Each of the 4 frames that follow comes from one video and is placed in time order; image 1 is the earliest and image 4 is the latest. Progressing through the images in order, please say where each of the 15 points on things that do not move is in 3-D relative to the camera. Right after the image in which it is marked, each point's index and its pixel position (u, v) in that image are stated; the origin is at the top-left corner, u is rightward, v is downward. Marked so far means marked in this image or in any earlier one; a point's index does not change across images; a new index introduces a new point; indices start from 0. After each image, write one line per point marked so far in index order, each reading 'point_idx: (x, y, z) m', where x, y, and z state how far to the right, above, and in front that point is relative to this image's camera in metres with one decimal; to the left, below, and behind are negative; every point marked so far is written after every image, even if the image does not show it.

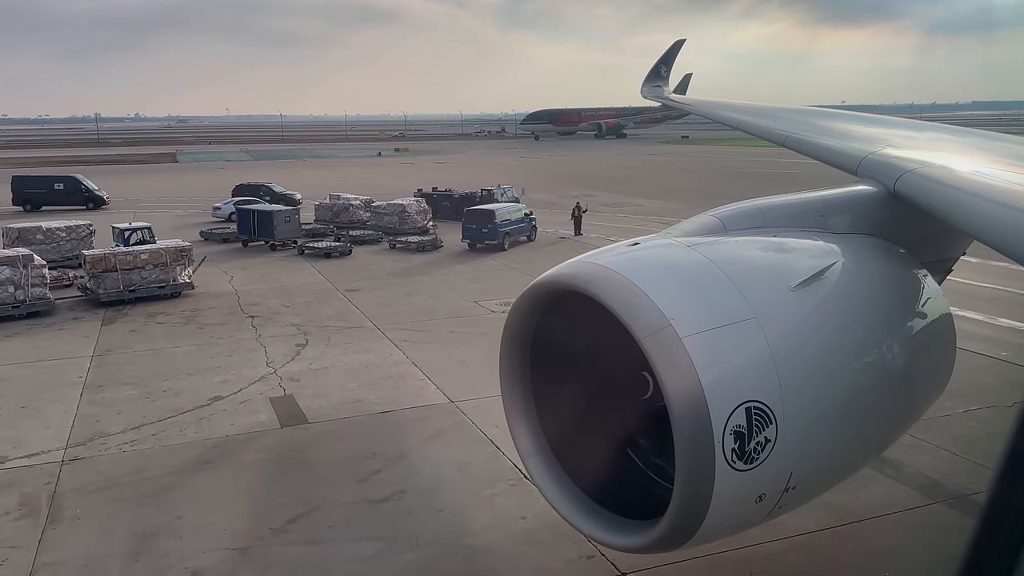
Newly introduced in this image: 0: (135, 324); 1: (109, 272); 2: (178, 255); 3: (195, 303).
0: (-7.2, -0.7, +15.8) m
1: (-8.4, +0.4, +17.3) m
2: (-7.3, +0.7, +18.2) m
3: (-6.6, -0.4, +17.1) m
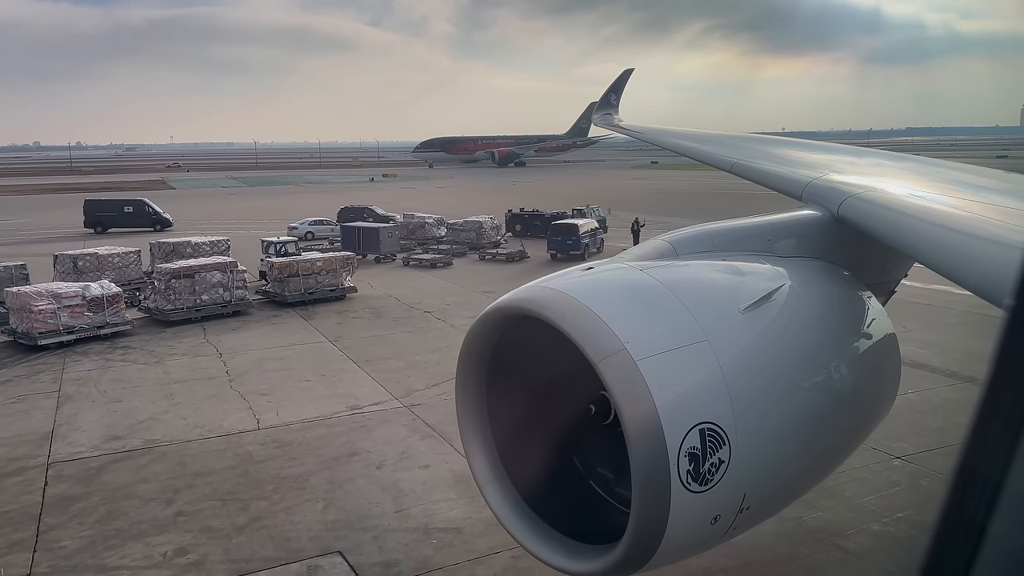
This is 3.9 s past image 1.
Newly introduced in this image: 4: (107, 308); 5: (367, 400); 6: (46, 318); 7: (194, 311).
0: (-4.0, -0.7, +18.4) m
1: (-5.3, +0.3, +19.9) m
2: (-4.3, +0.6, +20.8) m
3: (-3.5, -0.5, +19.8) m
4: (-8.3, -0.4, +16.8) m
5: (-2.2, -1.7, +12.3) m
6: (-9.1, -0.6, +15.9) m
7: (-7.0, -0.5, +18.0) m
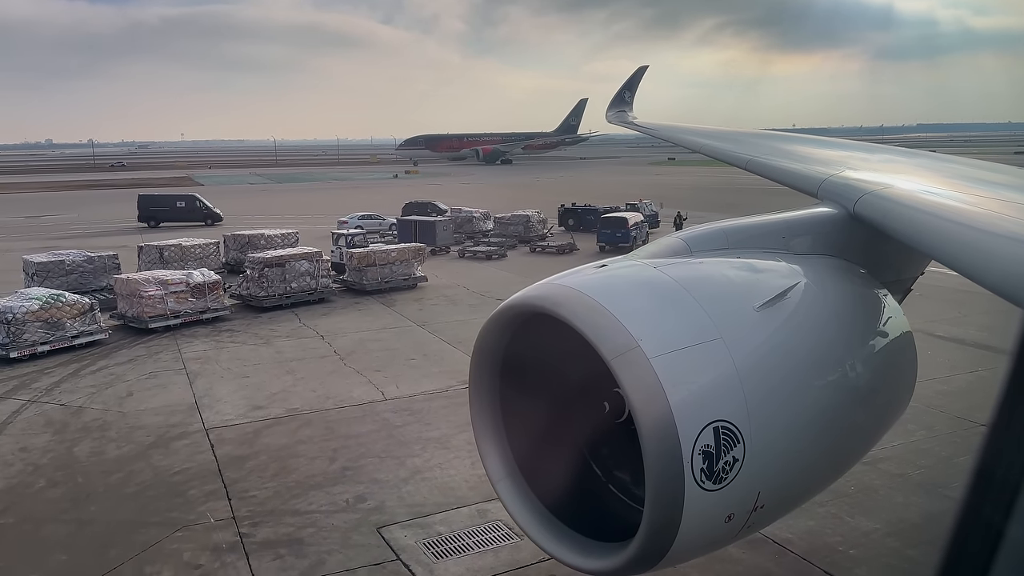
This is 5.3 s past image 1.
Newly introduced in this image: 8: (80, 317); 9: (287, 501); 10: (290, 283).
0: (-2.3, -0.4, +19.4) m
1: (-3.6, +0.6, +20.9) m
2: (-2.6, +0.9, +21.9) m
3: (-1.7, -0.2, +20.8) m
4: (-6.7, -0.1, +17.9) m
5: (-0.6, -1.4, +13.3) m
6: (-7.5, -0.3, +17.0) m
7: (-5.3, -0.2, +19.0) m
8: (-8.5, -0.6, +16.1) m
9: (-2.5, -2.3, +8.9) m
10: (-5.3, +0.1, +19.2) m
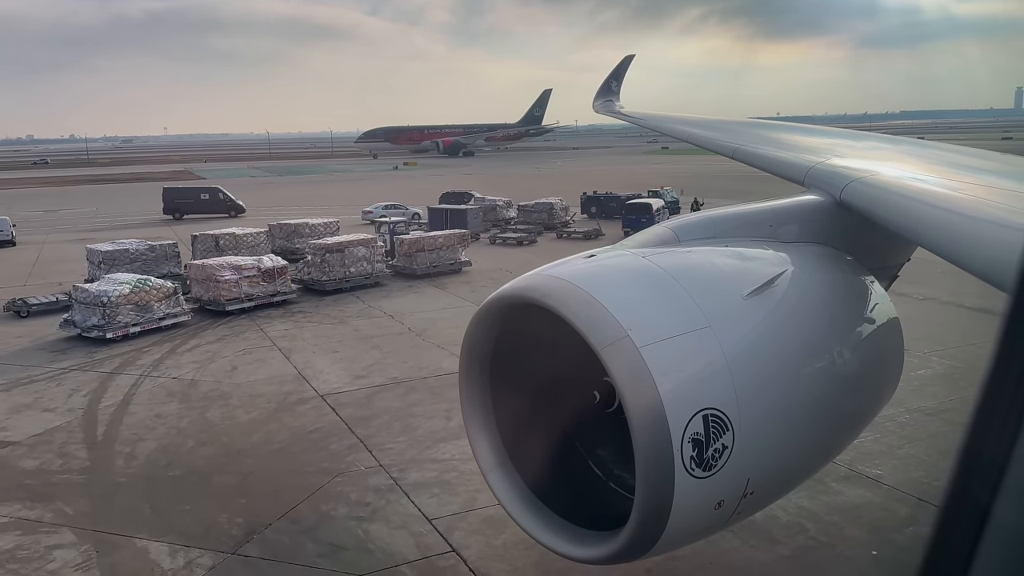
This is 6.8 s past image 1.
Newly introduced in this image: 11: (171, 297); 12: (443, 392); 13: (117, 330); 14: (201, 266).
0: (-1.1, 0.0, +20.5) m
1: (-2.5, +1.0, +22.0) m
2: (-1.4, +1.4, +22.9) m
3: (-0.6, +0.3, +21.9) m
4: (-5.5, +0.2, +18.9) m
5: (+0.7, -1.1, +14.4) m
6: (-6.2, 0.0, +18.1) m
7: (-4.1, +0.2, +20.1) m
8: (-7.3, -0.3, +17.1) m
9: (-1.1, -2.0, +10.0) m
10: (-4.1, +0.5, +20.3) m
11: (-7.2, -0.2, +17.2) m
12: (-1.0, -1.6, +12.2) m
13: (-7.8, -0.8, +16.0) m
14: (-7.0, +0.5, +18.3) m
